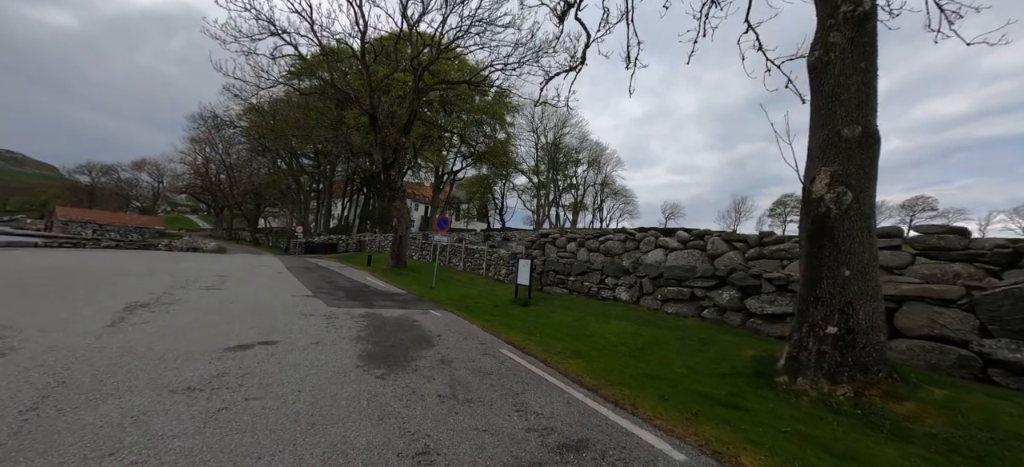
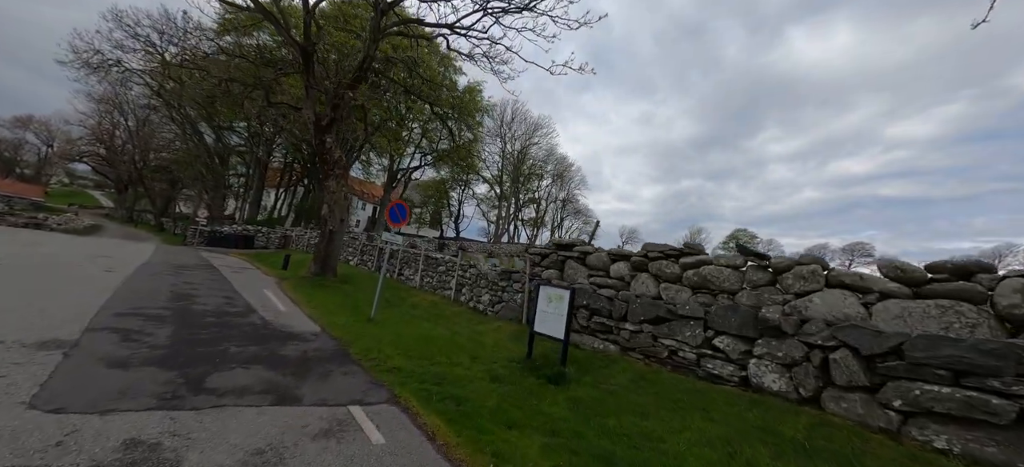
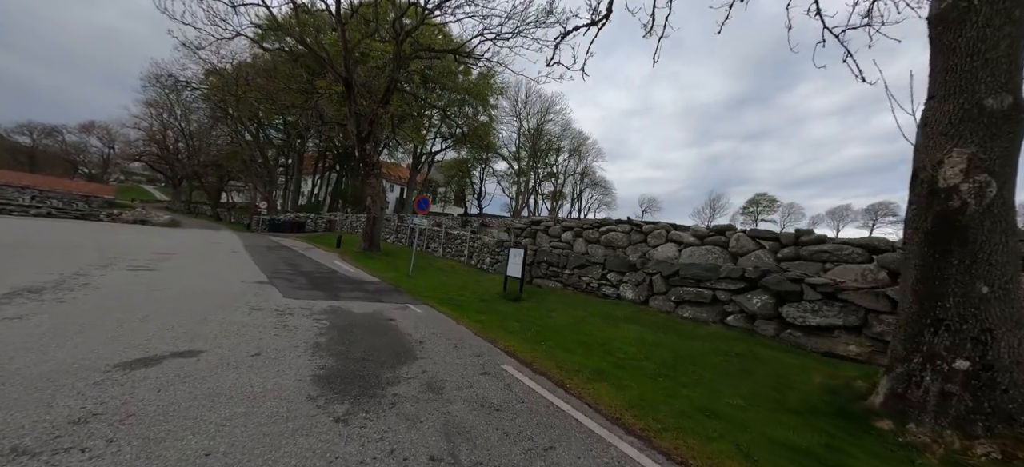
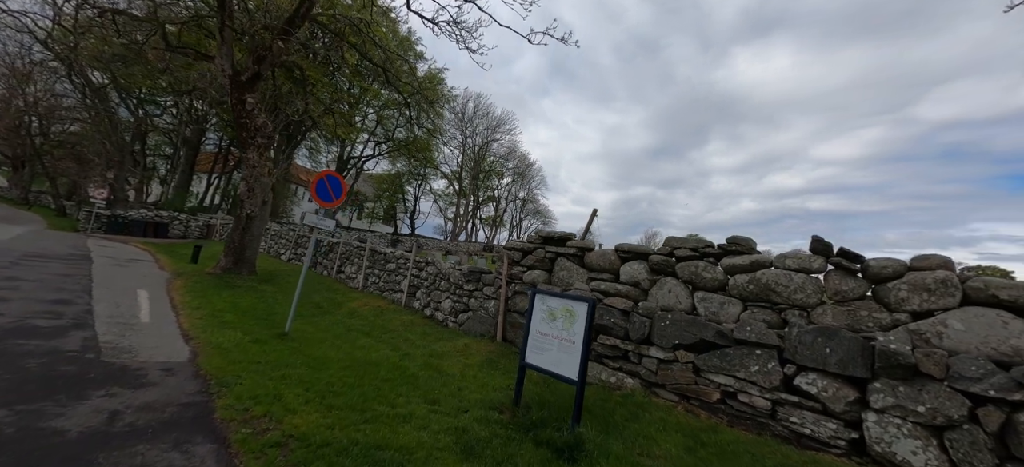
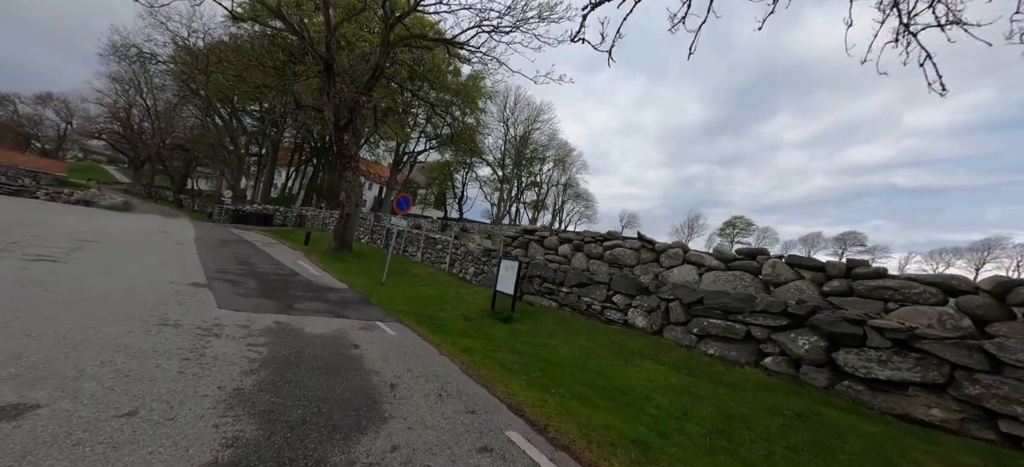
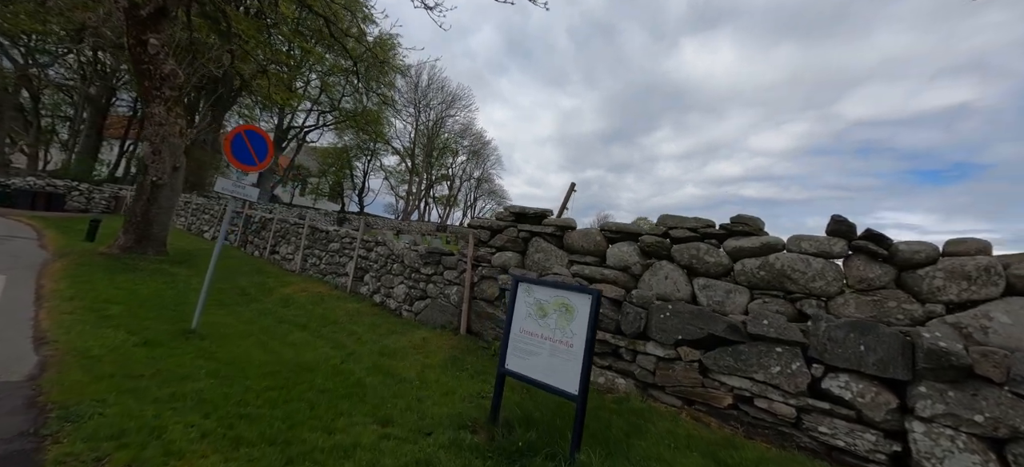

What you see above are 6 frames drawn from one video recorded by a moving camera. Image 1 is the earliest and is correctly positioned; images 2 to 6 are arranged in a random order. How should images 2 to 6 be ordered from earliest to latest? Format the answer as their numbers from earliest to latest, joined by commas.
3, 5, 2, 4, 6
